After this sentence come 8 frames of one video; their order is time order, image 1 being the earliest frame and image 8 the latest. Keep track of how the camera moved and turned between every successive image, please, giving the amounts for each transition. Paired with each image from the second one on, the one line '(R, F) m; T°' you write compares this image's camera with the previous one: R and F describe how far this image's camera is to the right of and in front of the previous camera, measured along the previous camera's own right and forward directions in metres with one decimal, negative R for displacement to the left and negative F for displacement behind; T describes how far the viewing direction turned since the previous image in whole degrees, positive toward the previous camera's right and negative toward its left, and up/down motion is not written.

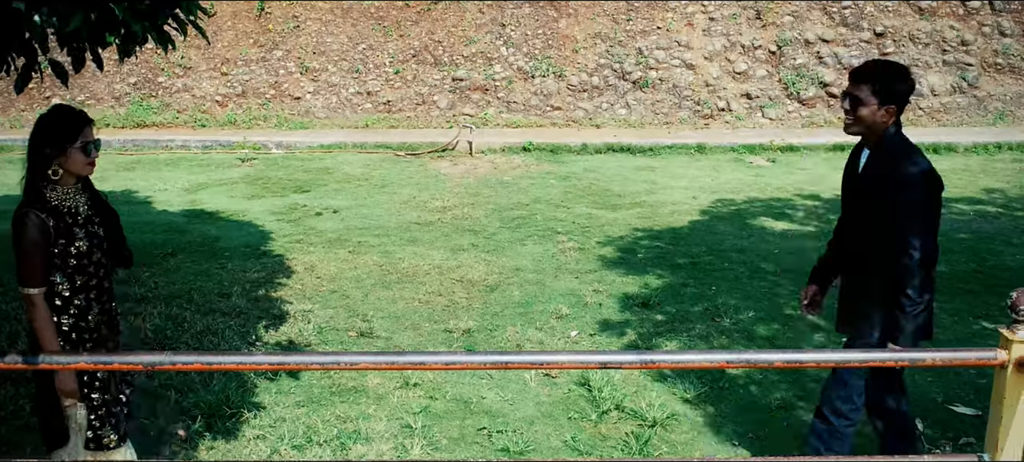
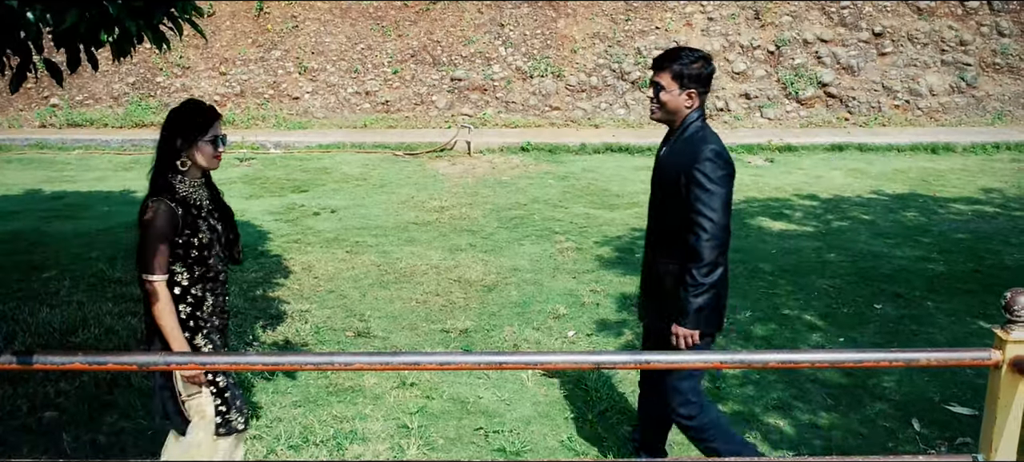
(0.0, 0.0) m; 0°
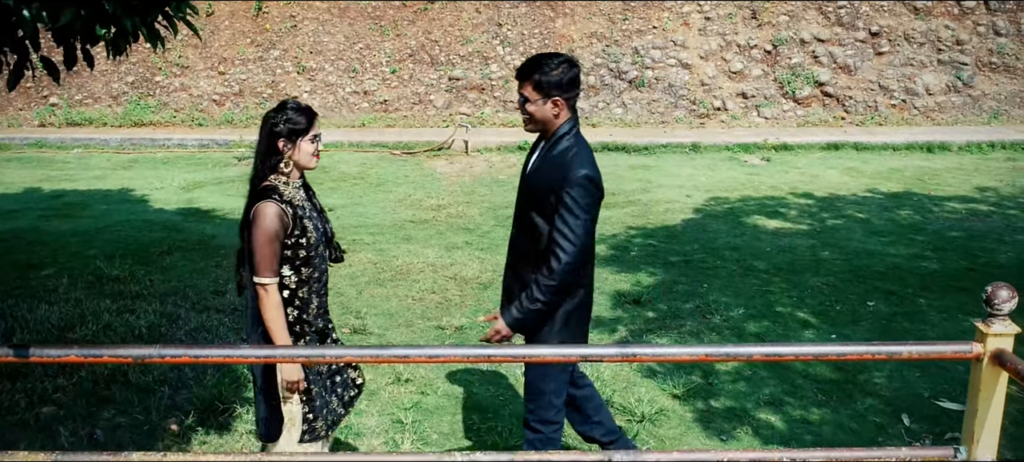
(0.0, 0.0) m; 0°
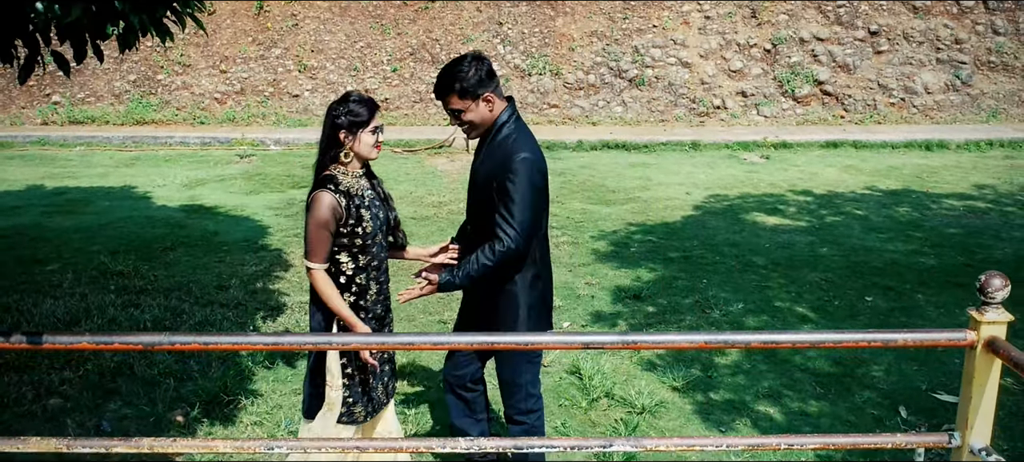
(0.0, 0.0) m; 0°
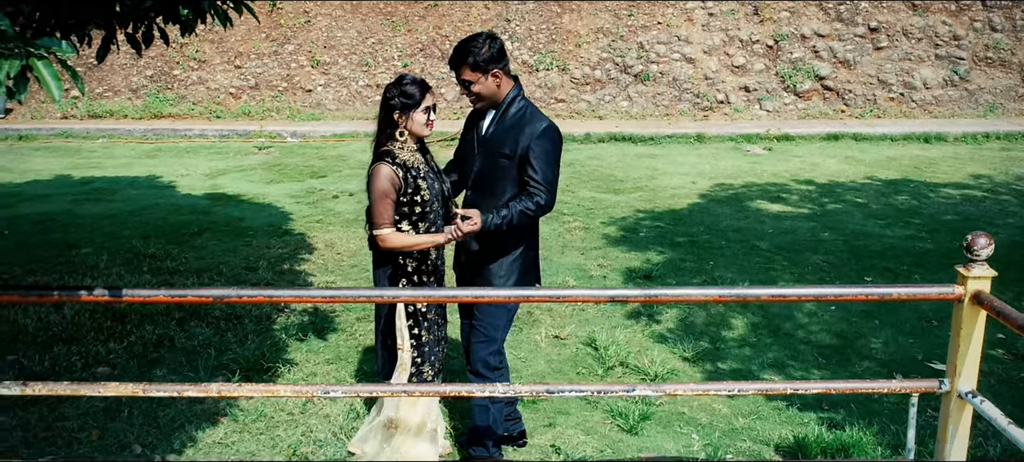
(-0.1, -0.2) m; 0°
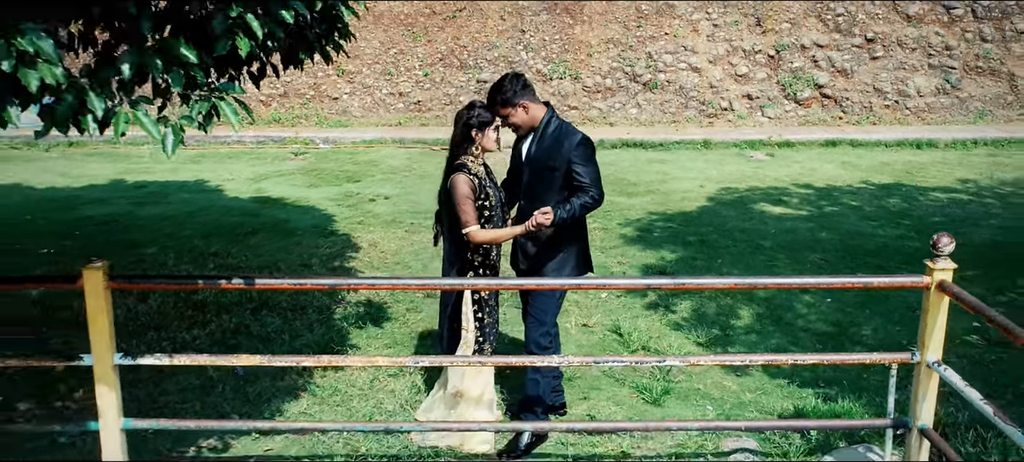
(-0.1, -0.6) m; 0°
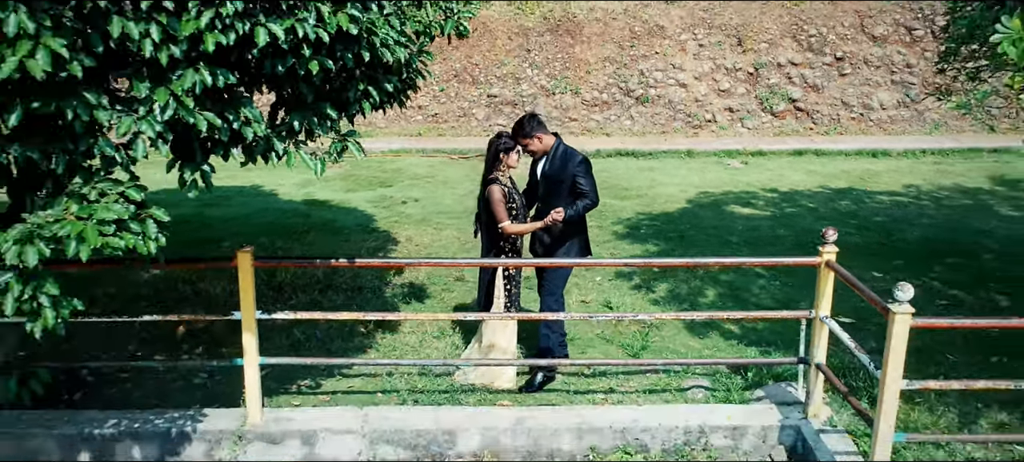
(-0.1, -1.3) m; 0°
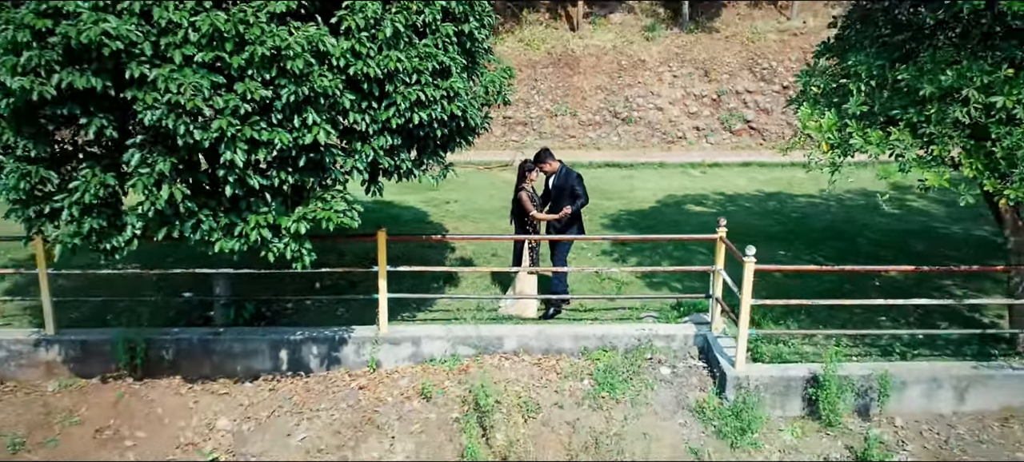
(-0.1, -3.0) m; 0°
